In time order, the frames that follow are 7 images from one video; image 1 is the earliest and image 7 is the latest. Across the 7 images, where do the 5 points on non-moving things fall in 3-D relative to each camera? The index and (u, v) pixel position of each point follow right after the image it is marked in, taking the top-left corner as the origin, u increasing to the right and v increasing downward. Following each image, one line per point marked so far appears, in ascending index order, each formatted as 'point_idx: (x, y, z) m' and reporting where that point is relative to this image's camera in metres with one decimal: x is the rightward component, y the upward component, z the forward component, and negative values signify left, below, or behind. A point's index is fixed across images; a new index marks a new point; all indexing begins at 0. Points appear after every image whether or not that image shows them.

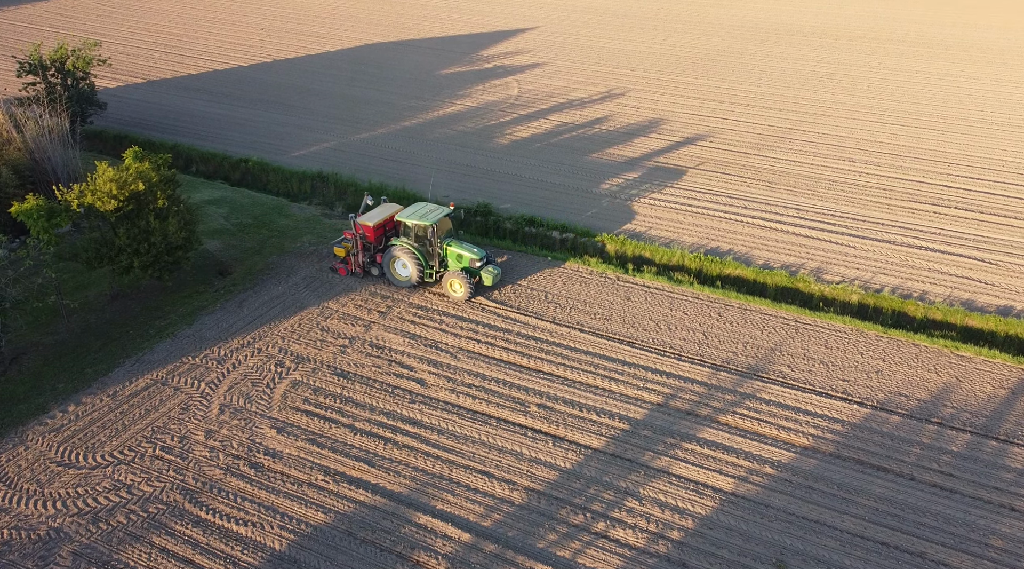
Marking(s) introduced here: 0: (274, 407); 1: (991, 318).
0: (-4.1, -2.1, +15.8) m
1: (+8.3, -0.6, +15.9) m
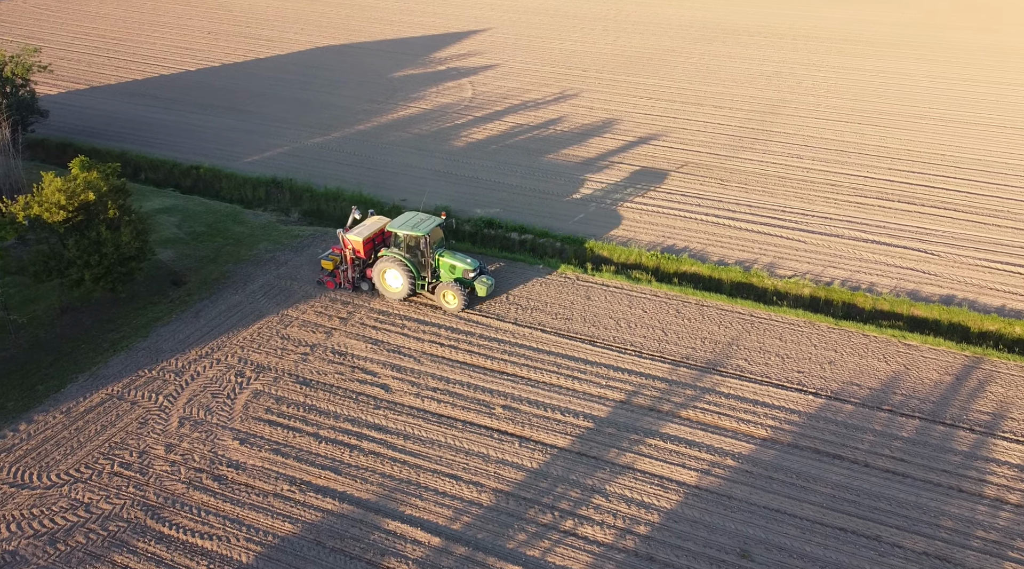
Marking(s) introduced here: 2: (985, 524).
0: (-4.7, -2.3, +15.6) m
1: (+7.6, -0.4, +16.5) m
2: (+6.7, -3.4, +13.0) m
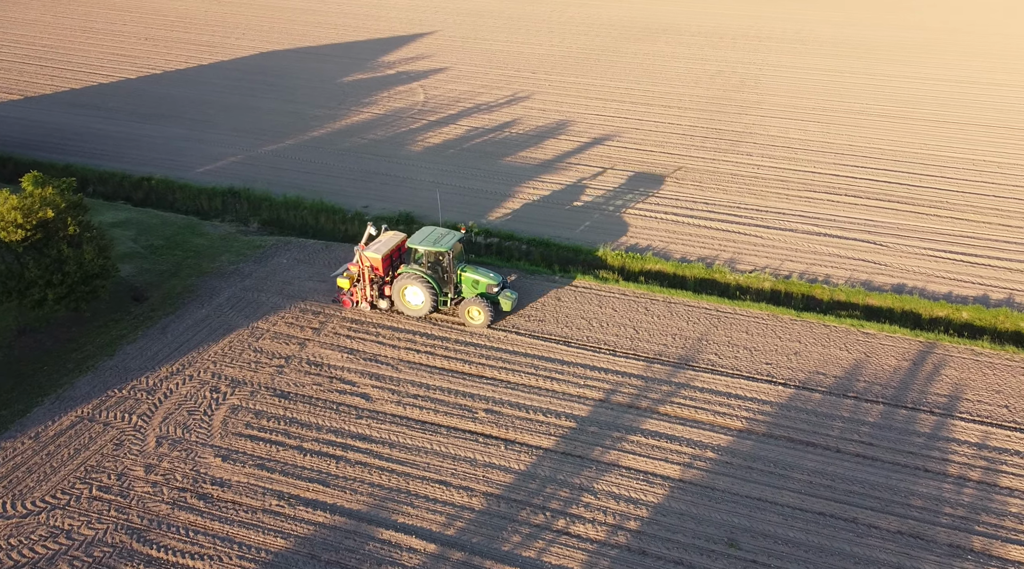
0: (-5.0, -2.5, +15.5) m
1: (+7.2, -0.2, +17.3) m
2: (+6.6, -3.3, +13.8) m
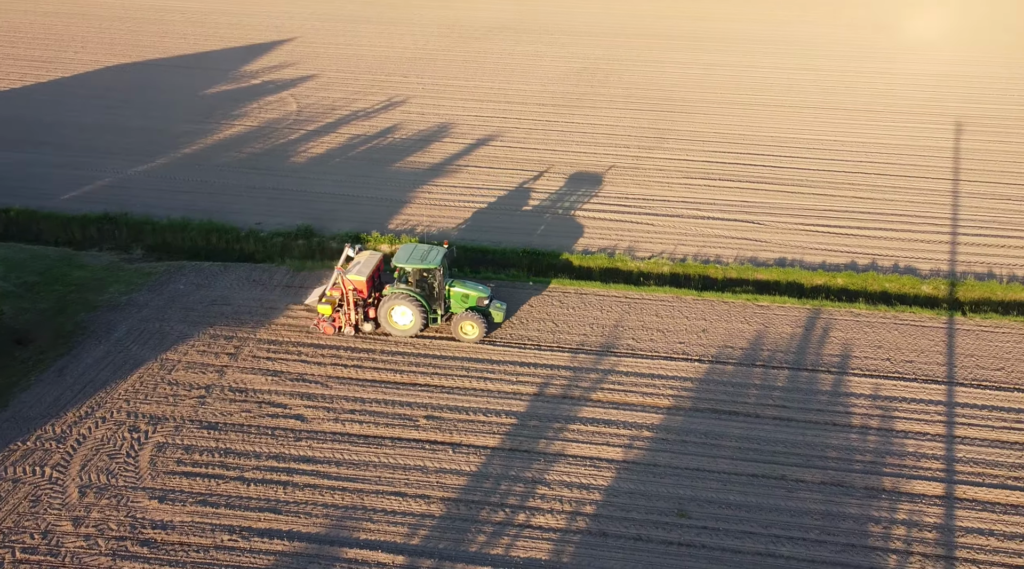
0: (-5.9, -3.1, +14.7) m
1: (+5.4, +0.3, +19.0) m
2: (+5.9, -2.8, +15.5) m
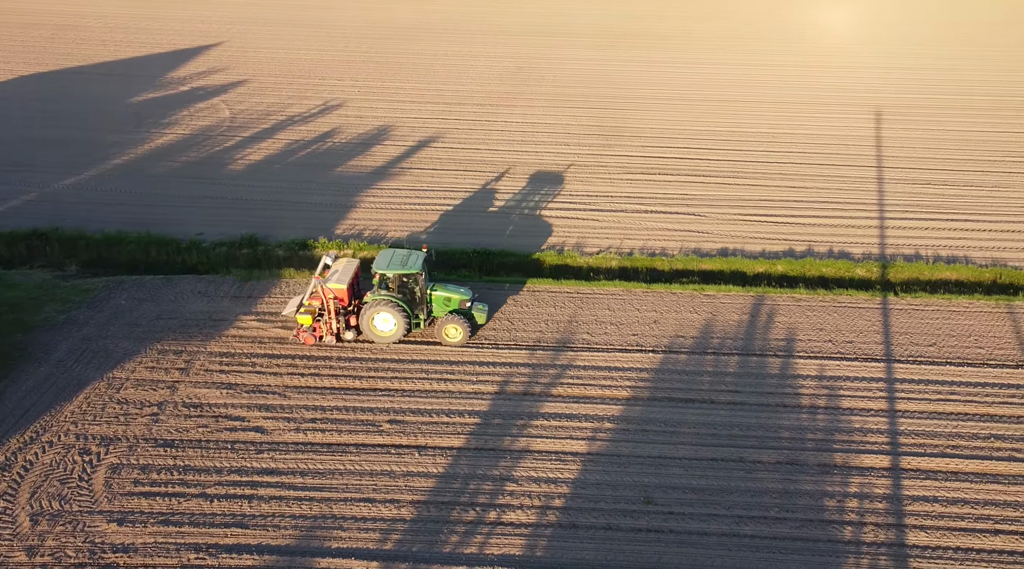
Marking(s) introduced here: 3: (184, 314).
0: (-6.4, -3.3, +14.2) m
1: (+4.3, +0.5, +19.5) m
2: (+5.3, -2.5, +16.1) m
3: (-6.3, -0.6, +17.5) m
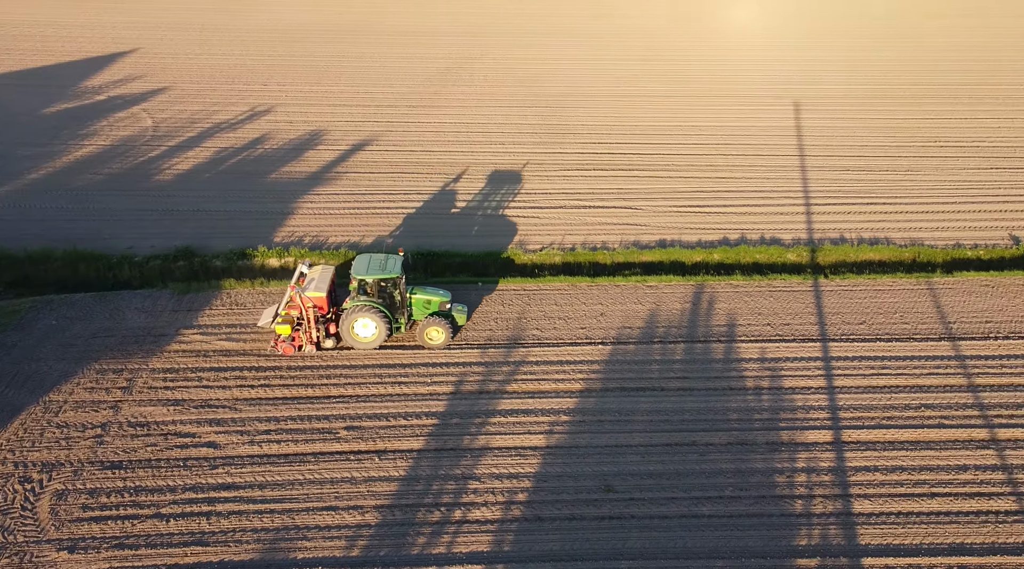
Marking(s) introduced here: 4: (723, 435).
0: (-6.8, -3.6, +13.6) m
1: (+3.1, +0.7, +19.9) m
2: (+4.5, -2.3, +16.6) m
3: (-7.2, -0.9, +16.9) m
4: (+3.7, -2.7, +16.1) m
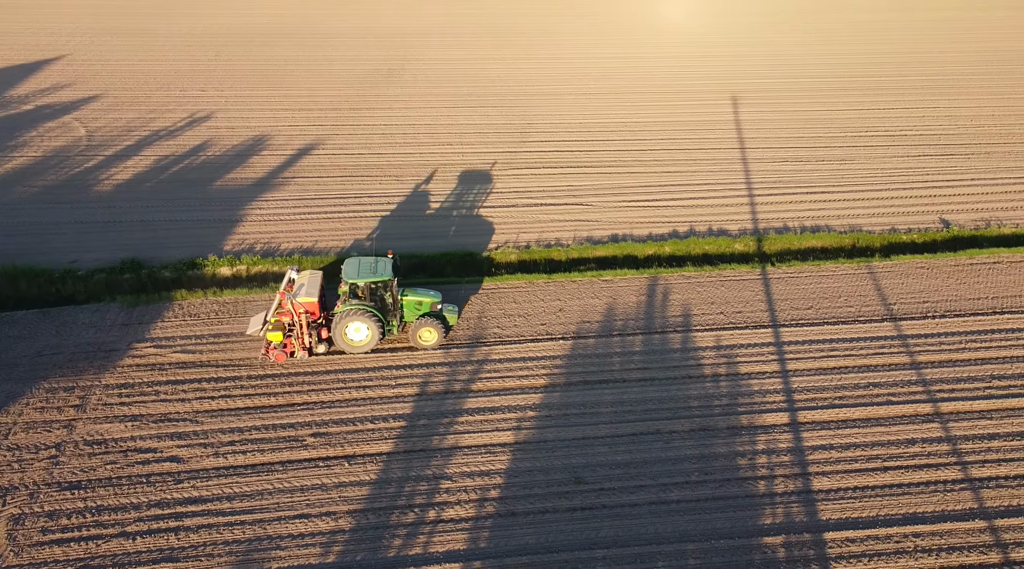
0: (-7.1, -3.8, +13.1) m
1: (+2.1, +0.8, +20.2) m
2: (+3.9, -2.1, +17.0) m
3: (-7.9, -1.1, +16.4) m
4: (+3.1, -2.5, +16.4) m
